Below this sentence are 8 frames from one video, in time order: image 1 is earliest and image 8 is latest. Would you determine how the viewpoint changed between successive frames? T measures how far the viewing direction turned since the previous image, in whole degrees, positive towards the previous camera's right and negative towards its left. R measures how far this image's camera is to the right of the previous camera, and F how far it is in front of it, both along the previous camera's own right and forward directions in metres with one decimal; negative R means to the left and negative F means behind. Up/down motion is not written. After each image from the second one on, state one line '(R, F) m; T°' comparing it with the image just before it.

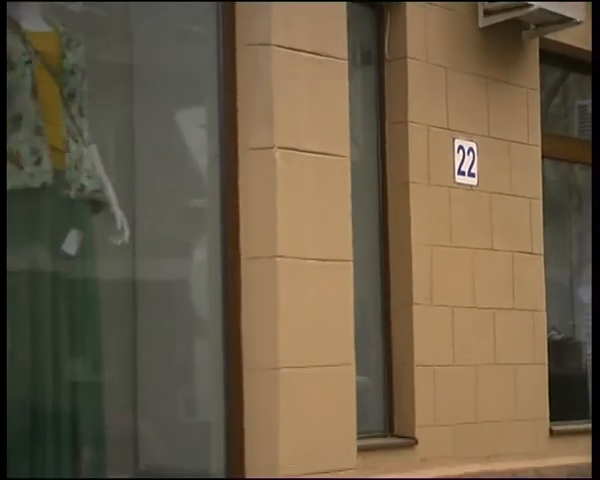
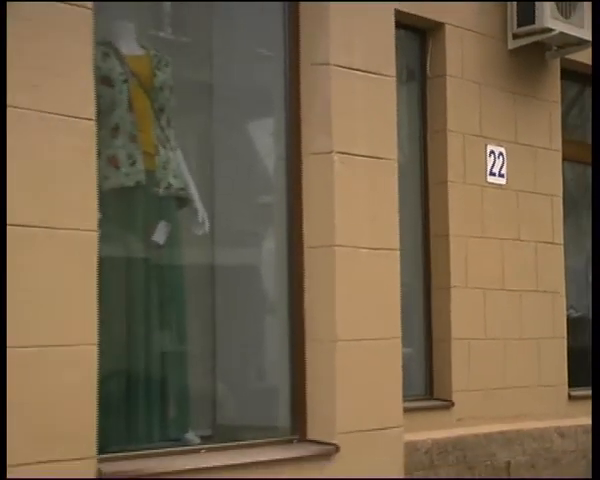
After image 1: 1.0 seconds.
(-0.1, -0.5) m; -2°
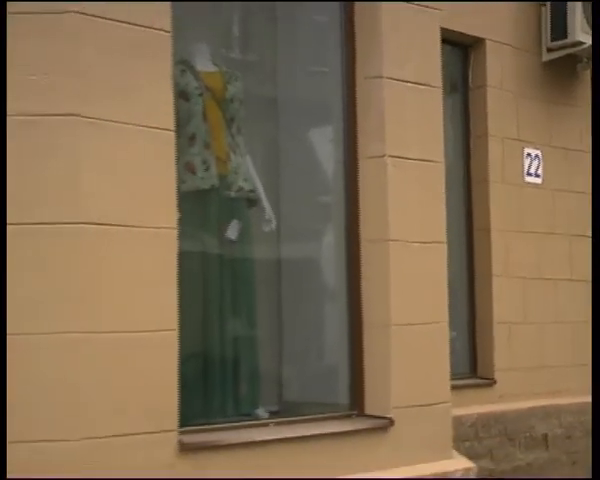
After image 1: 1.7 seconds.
(-0.2, -0.4) m; -1°
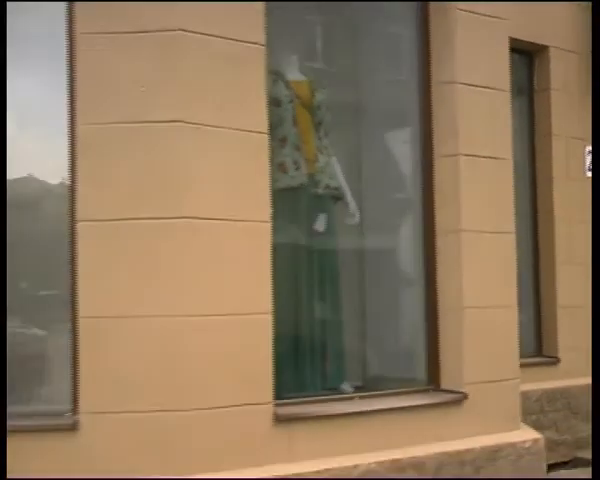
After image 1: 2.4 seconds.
(-0.2, -0.4) m; -2°
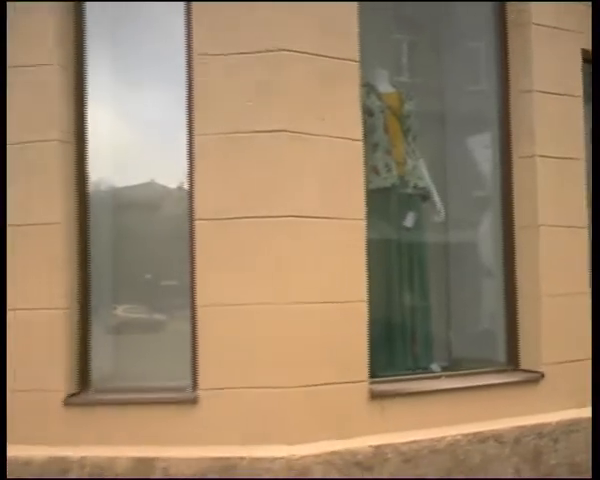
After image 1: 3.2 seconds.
(-0.2, -0.5) m; -4°
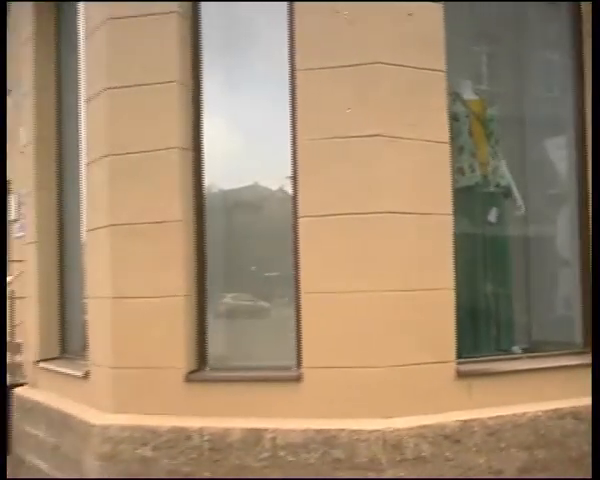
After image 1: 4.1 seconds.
(-0.2, -0.5) m; -5°
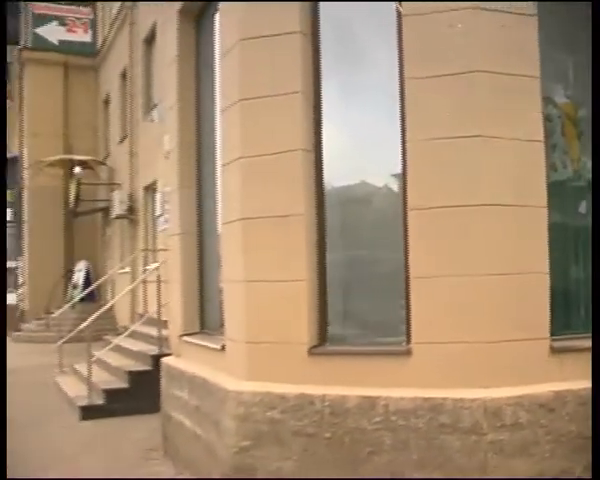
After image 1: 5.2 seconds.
(-0.2, -0.7) m; -6°
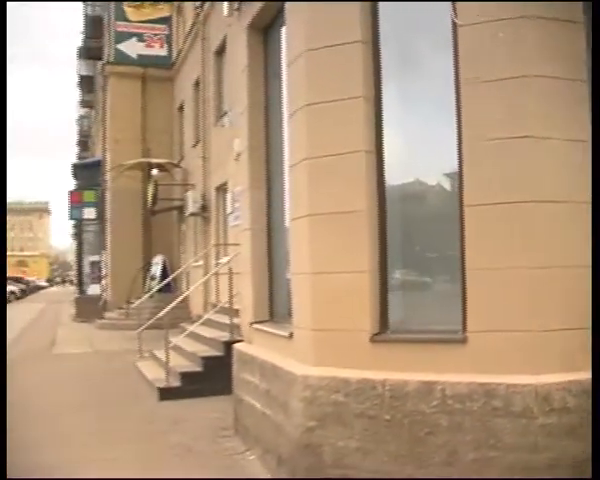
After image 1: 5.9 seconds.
(-0.1, -0.4) m; -3°
